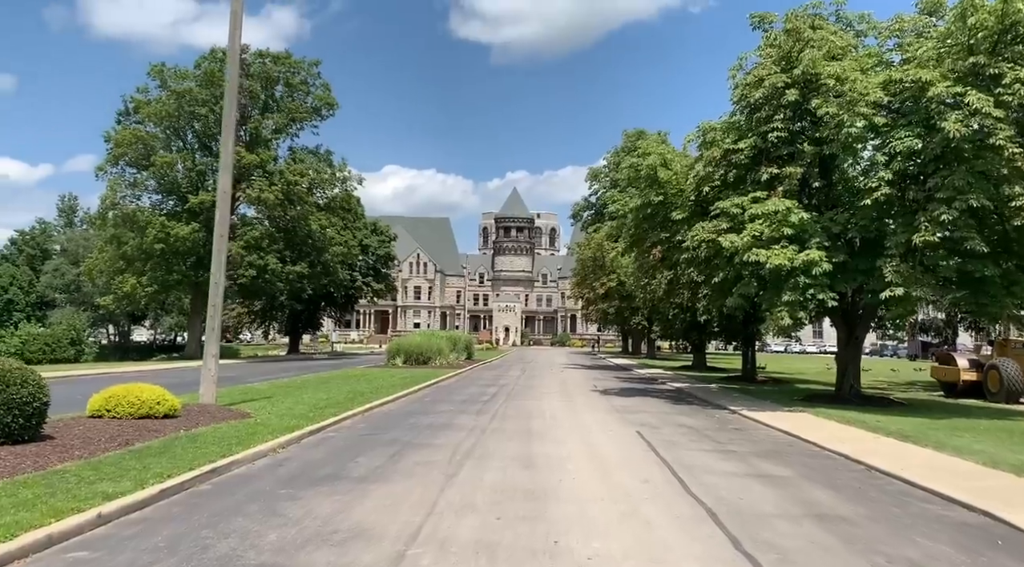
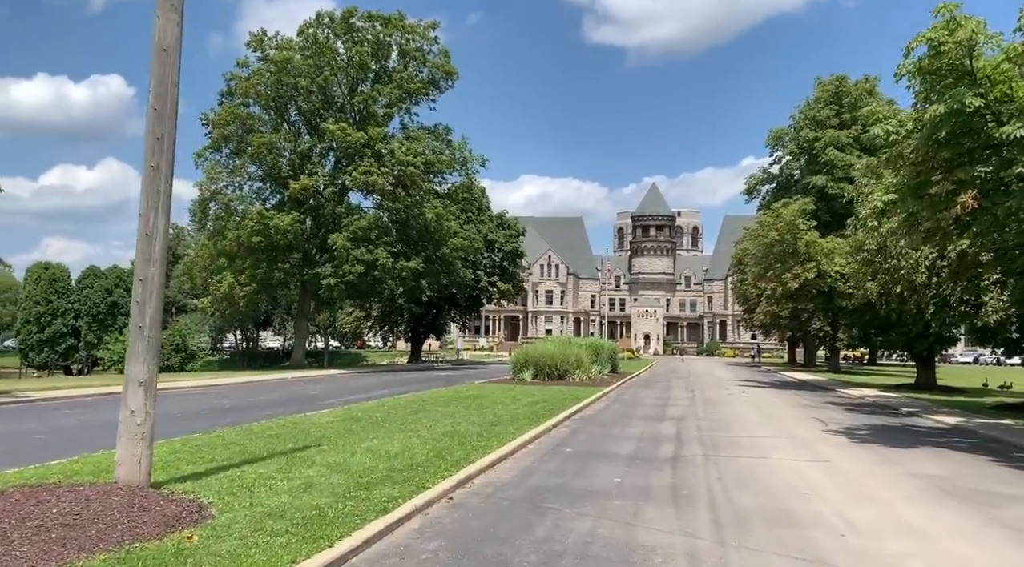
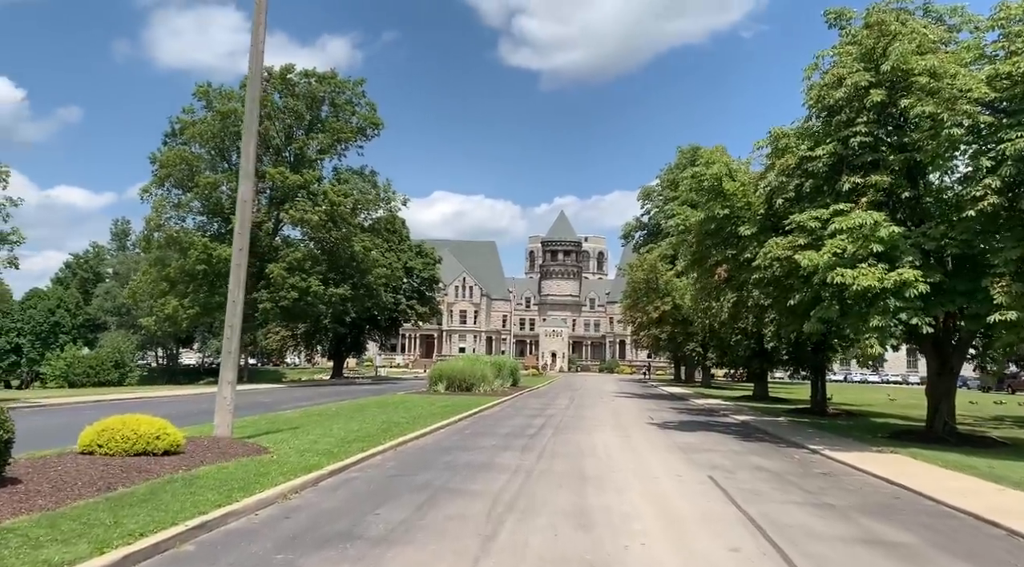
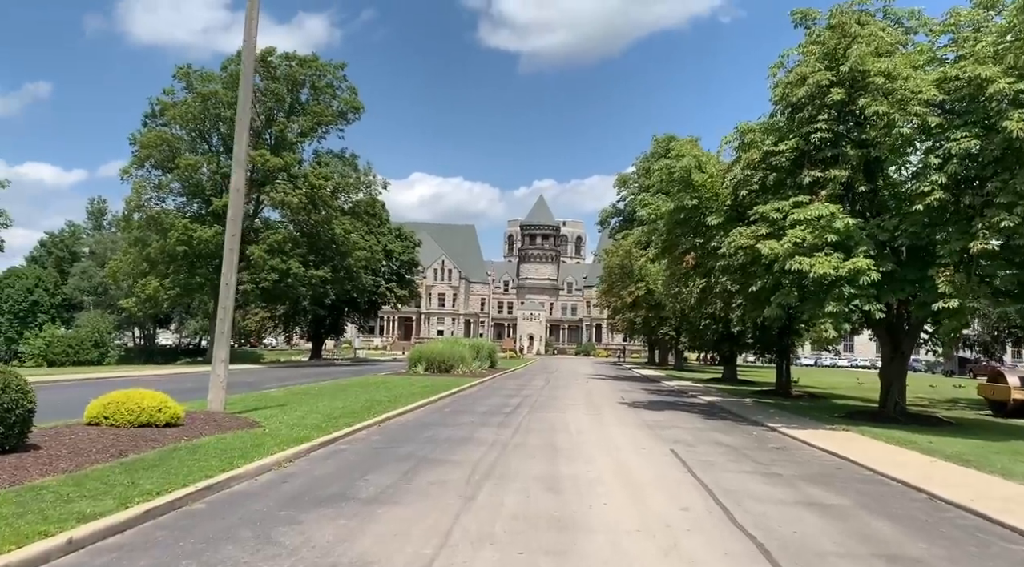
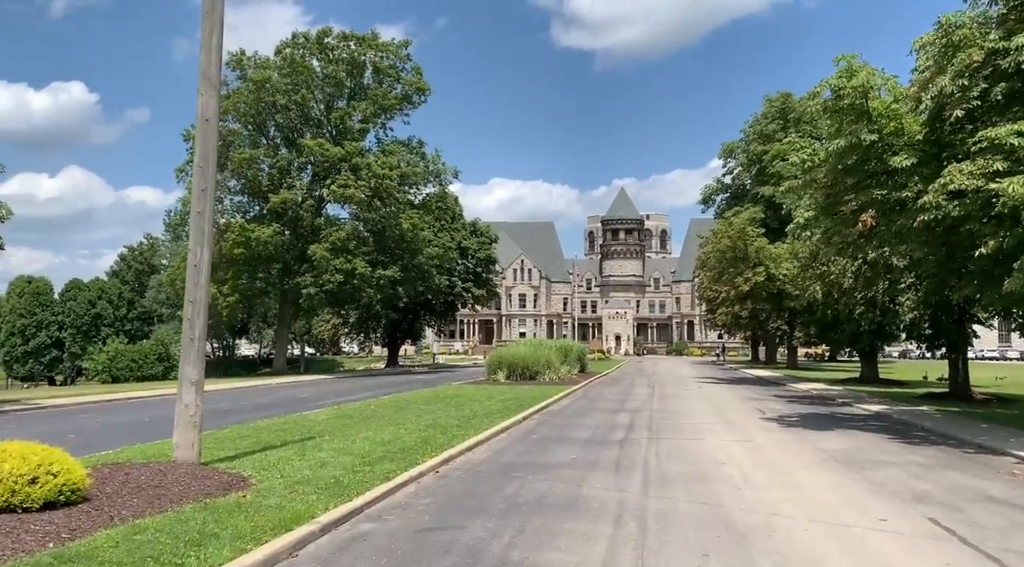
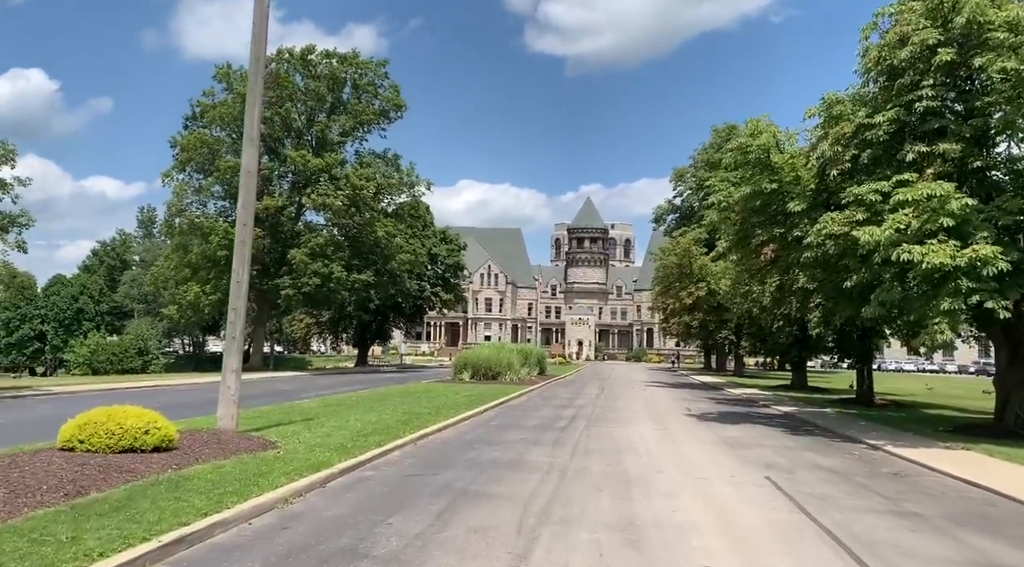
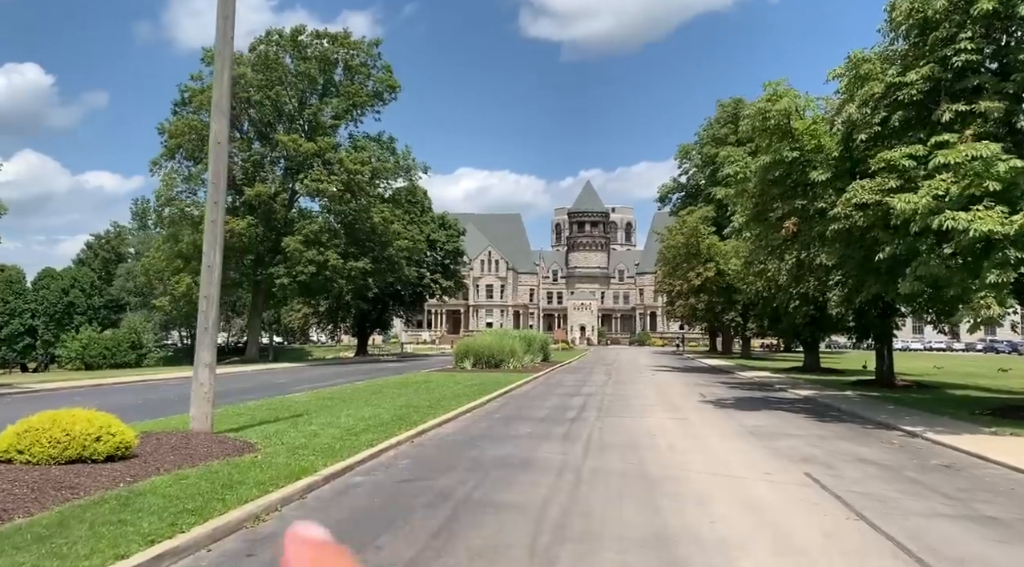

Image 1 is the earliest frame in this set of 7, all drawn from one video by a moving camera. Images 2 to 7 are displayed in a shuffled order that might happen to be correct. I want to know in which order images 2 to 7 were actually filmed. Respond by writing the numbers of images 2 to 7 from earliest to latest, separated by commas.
4, 3, 6, 7, 5, 2
